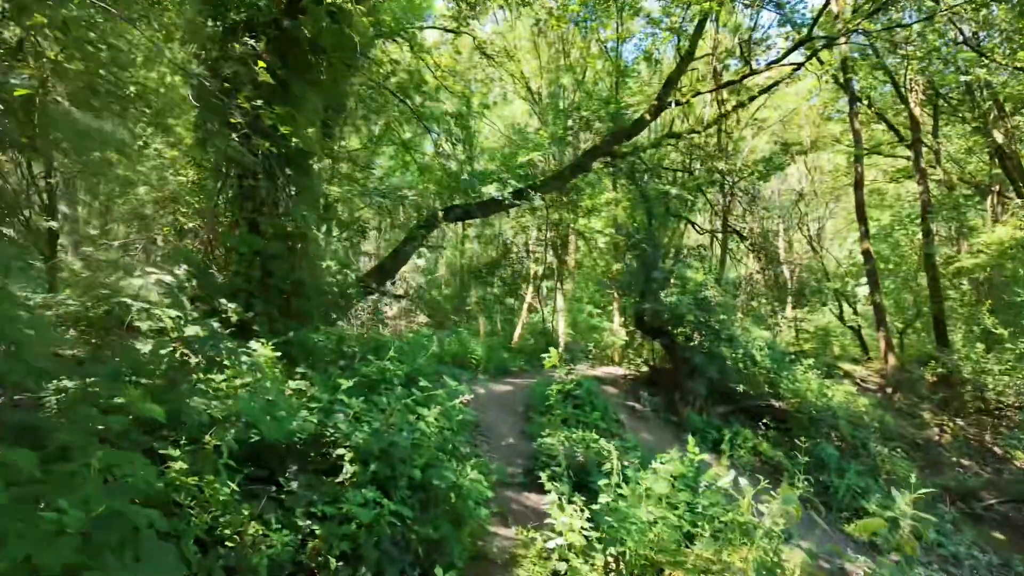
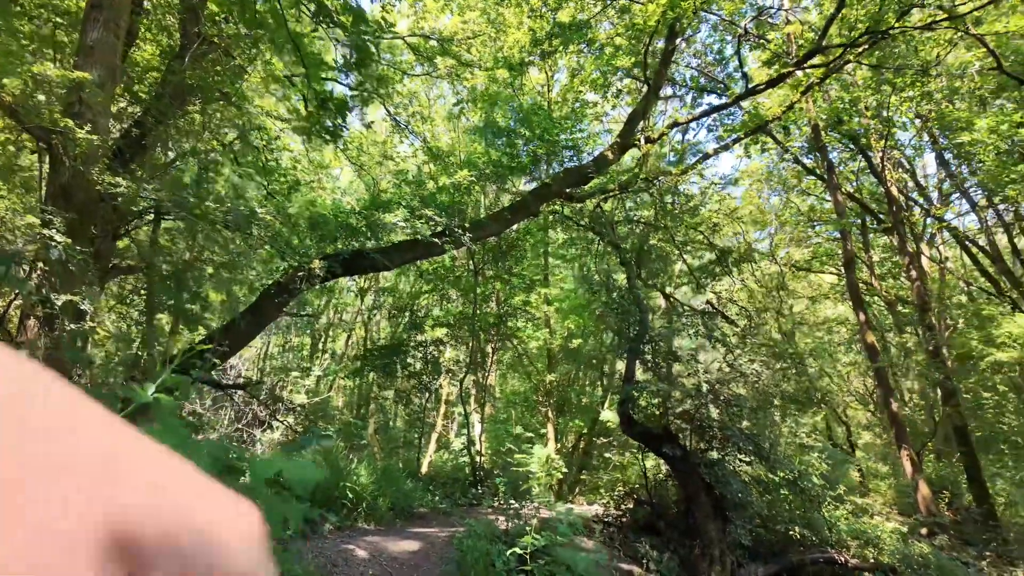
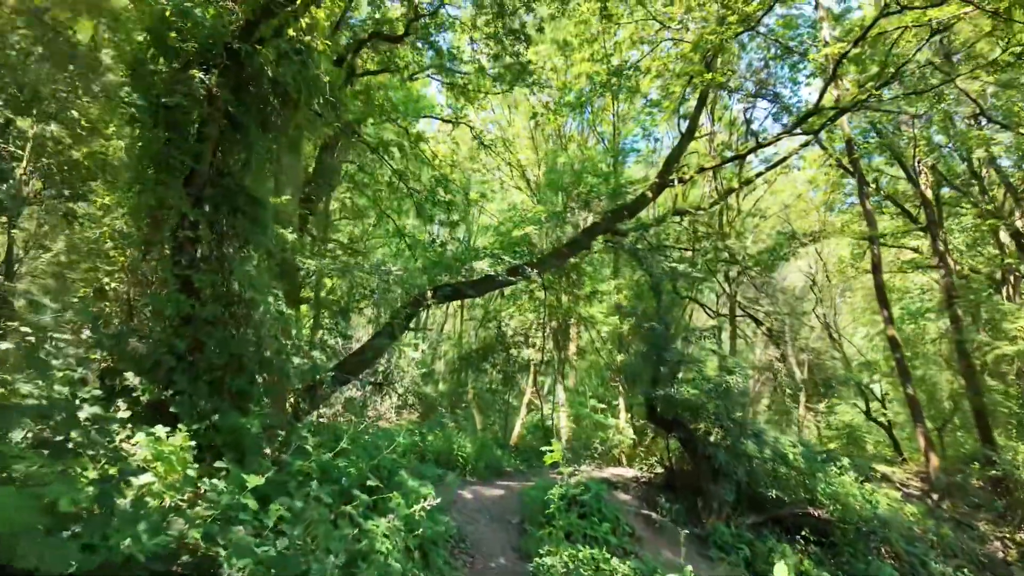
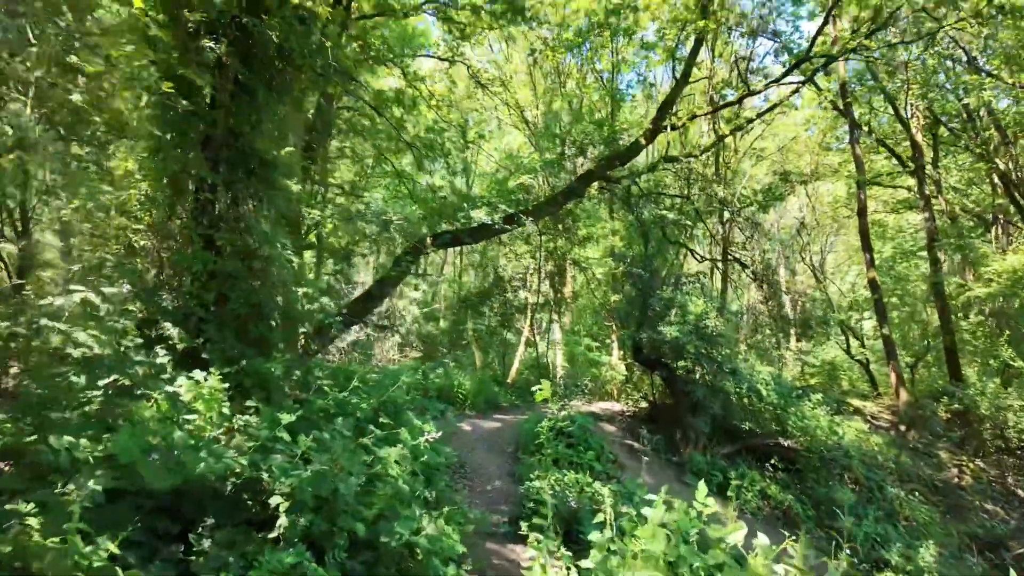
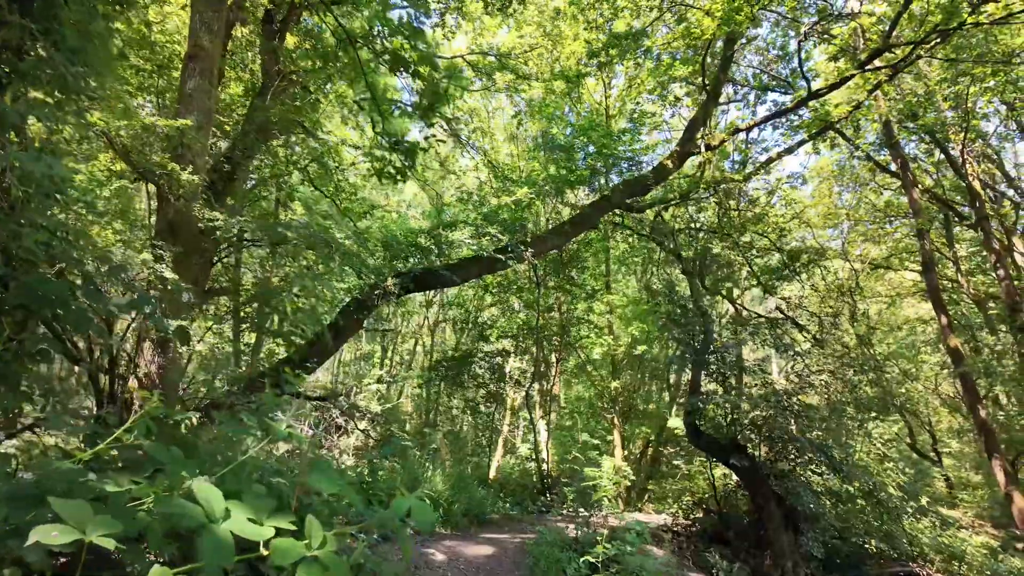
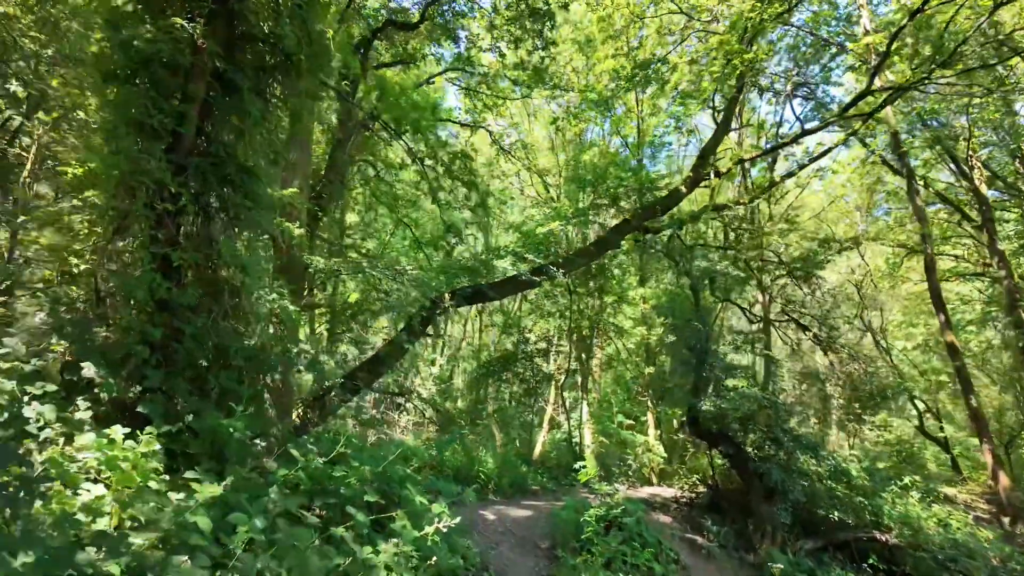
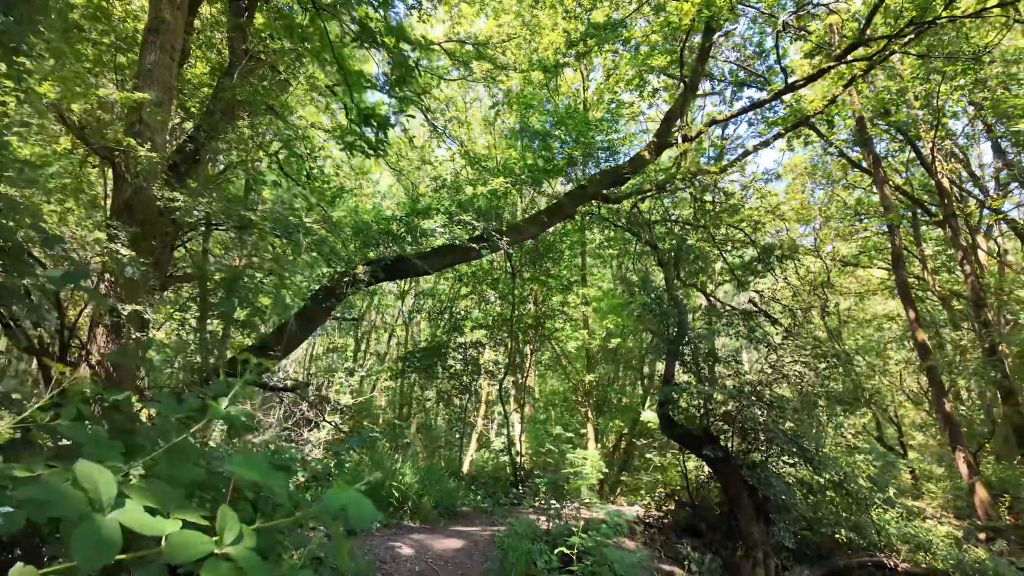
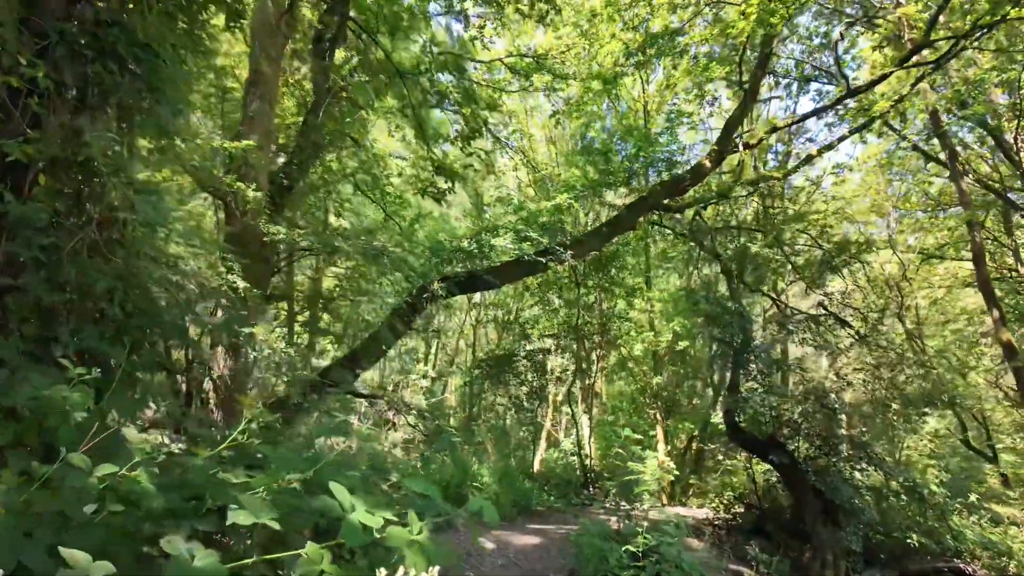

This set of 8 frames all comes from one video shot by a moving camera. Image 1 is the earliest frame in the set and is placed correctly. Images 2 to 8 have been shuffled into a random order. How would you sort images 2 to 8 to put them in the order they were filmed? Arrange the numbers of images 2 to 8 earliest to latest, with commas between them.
4, 3, 6, 8, 5, 7, 2
